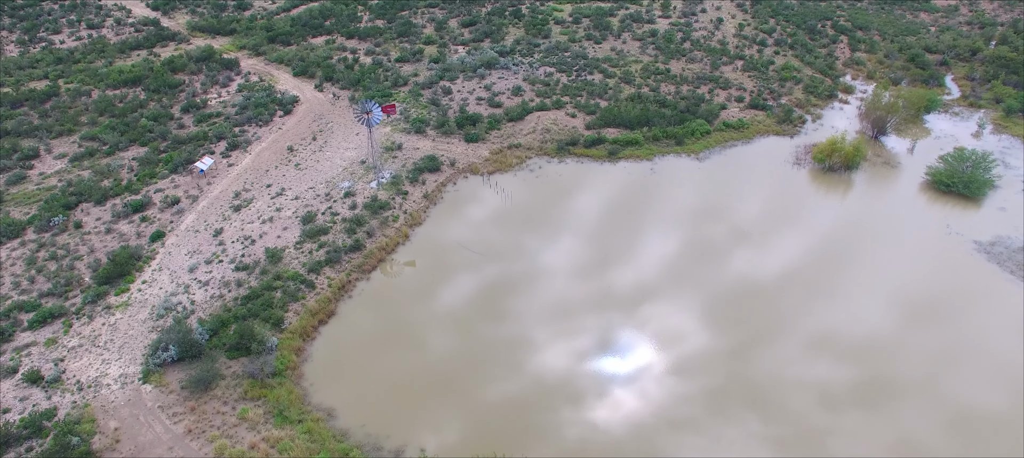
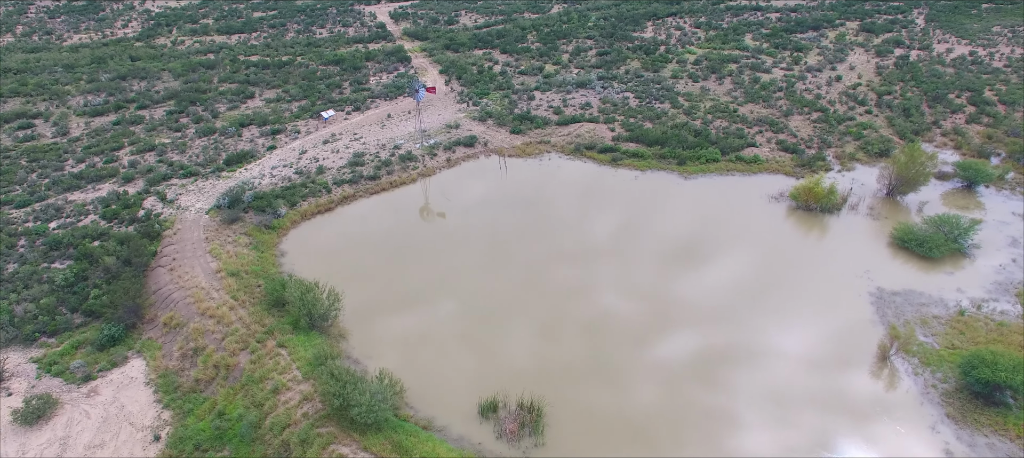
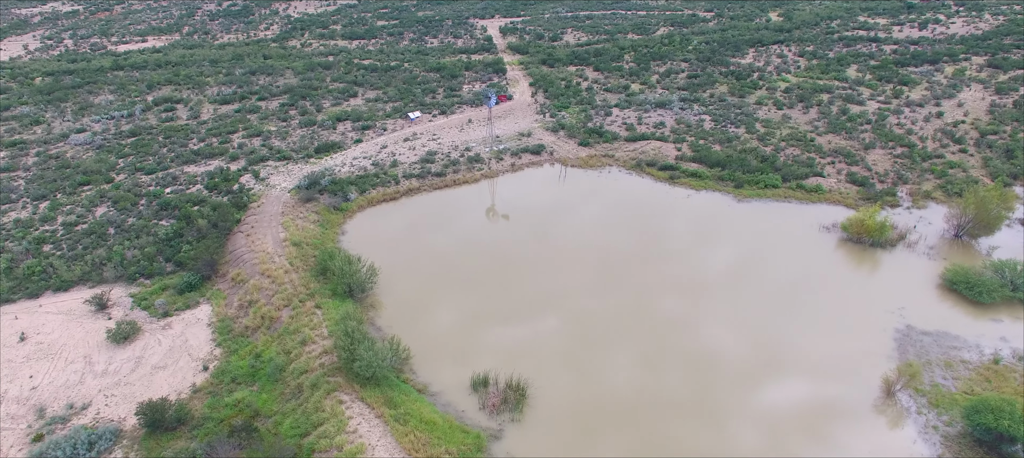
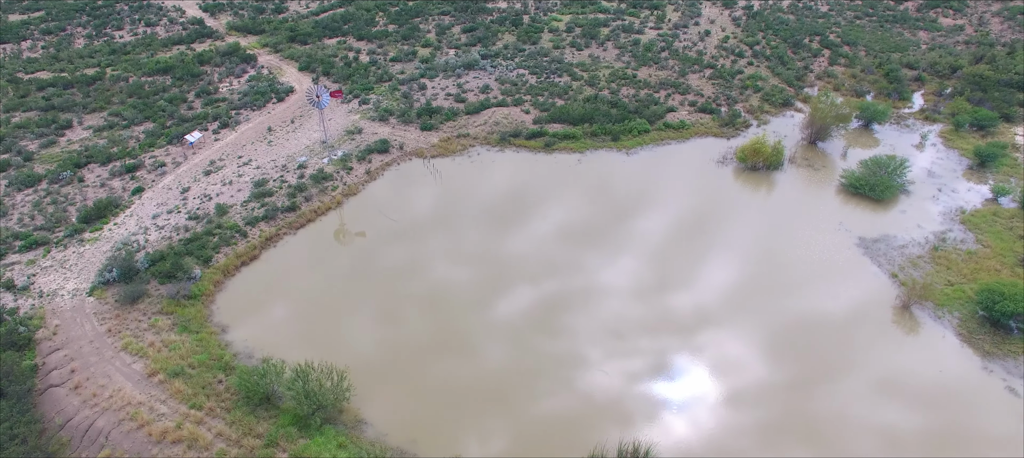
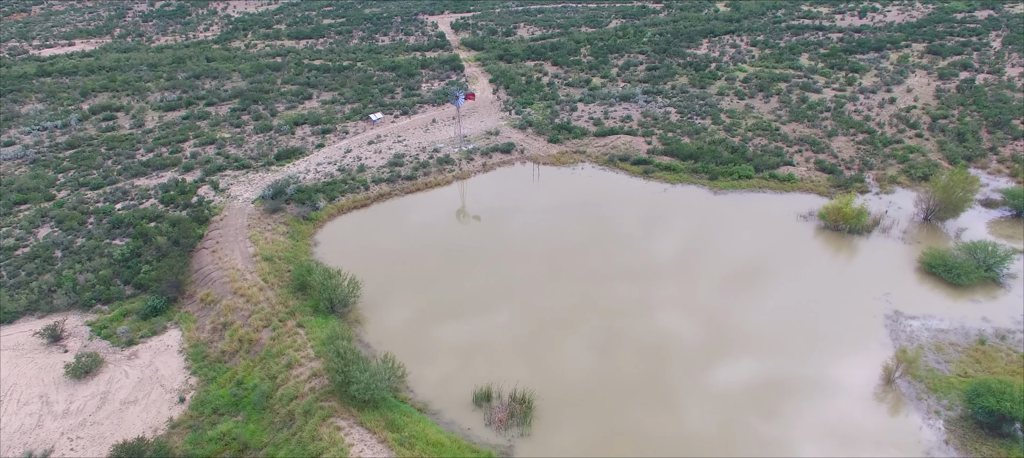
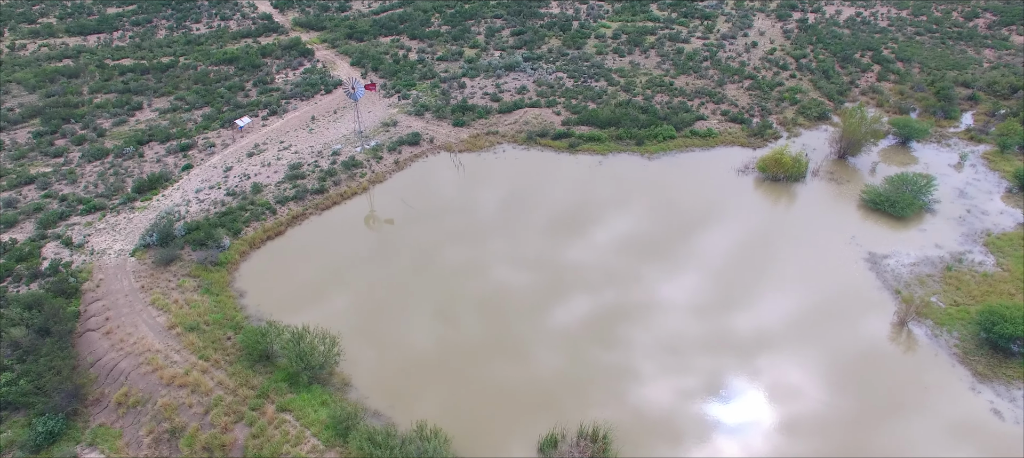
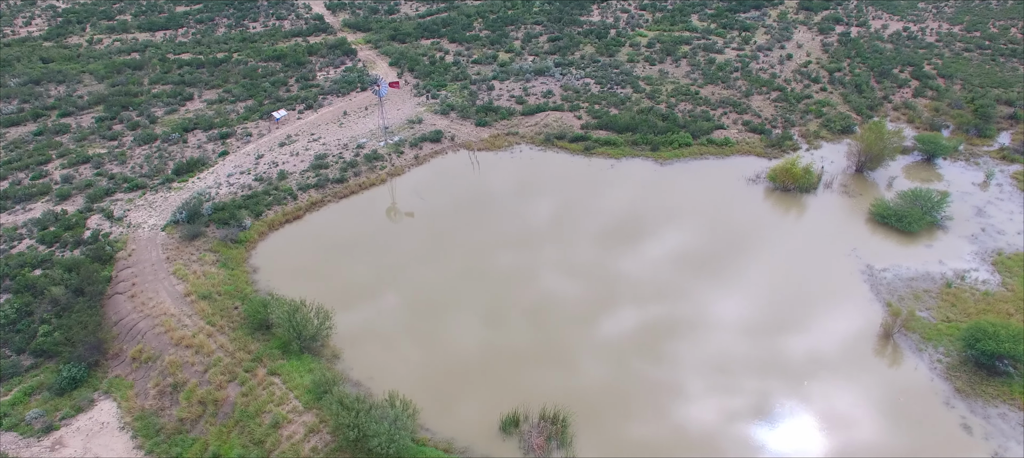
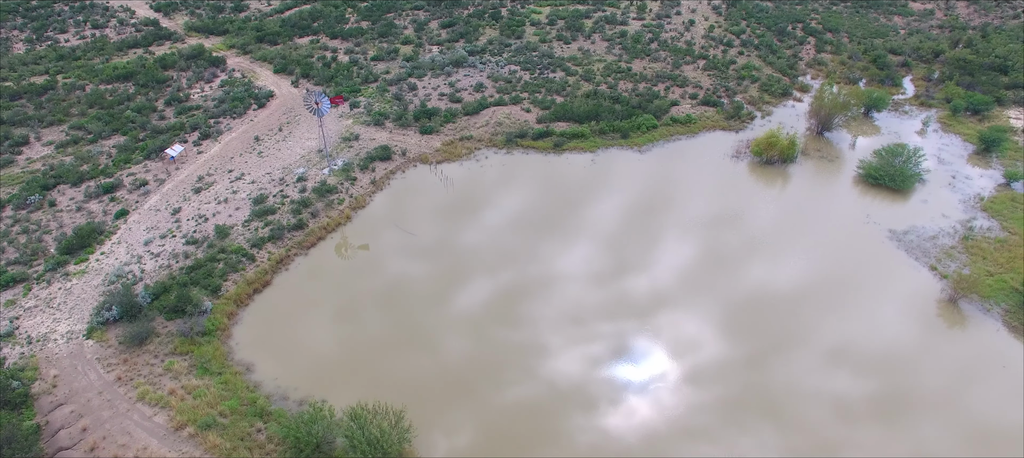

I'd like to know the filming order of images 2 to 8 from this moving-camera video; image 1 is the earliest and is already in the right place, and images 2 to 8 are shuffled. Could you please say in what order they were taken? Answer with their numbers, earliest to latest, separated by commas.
8, 4, 6, 7, 2, 5, 3
